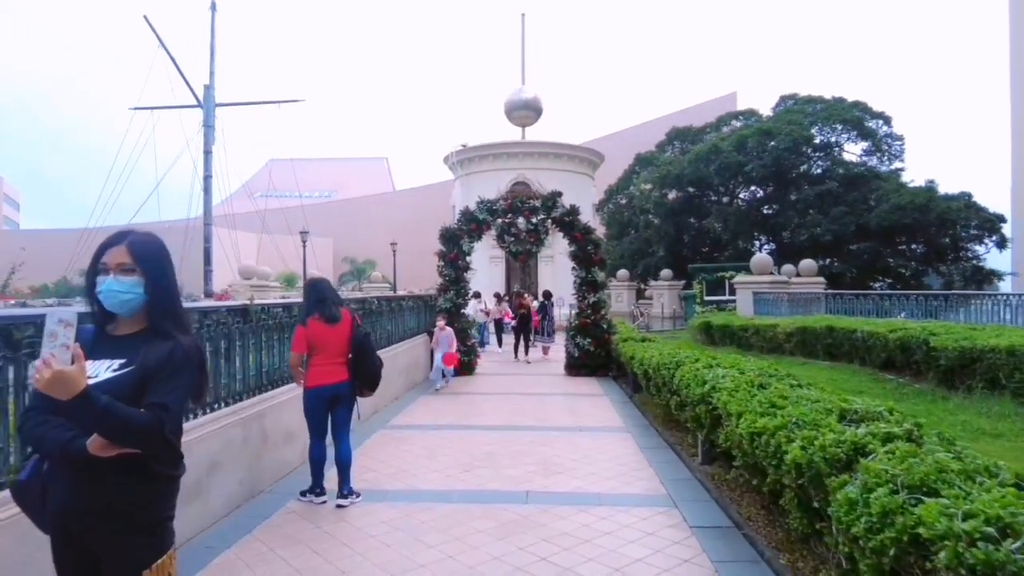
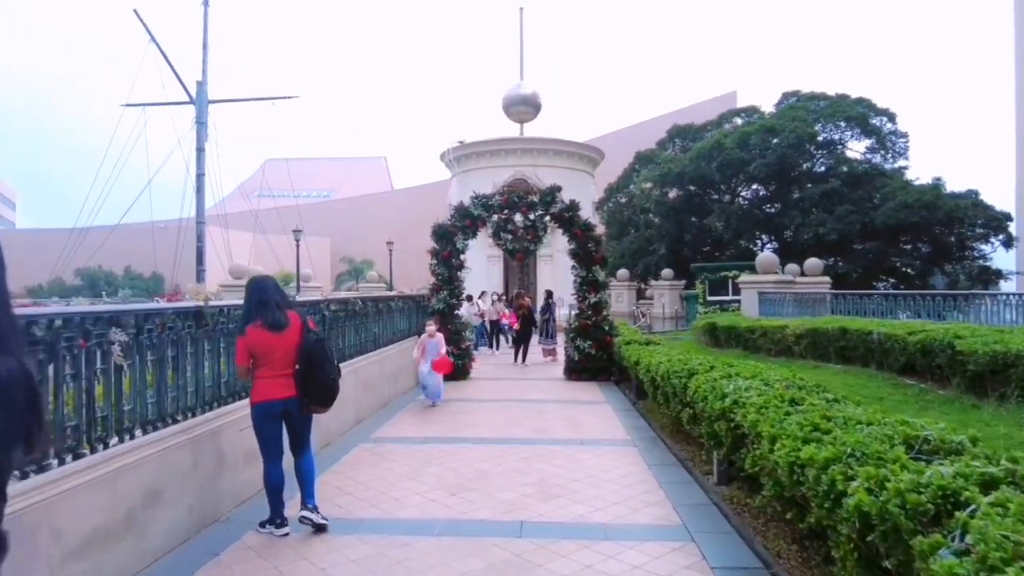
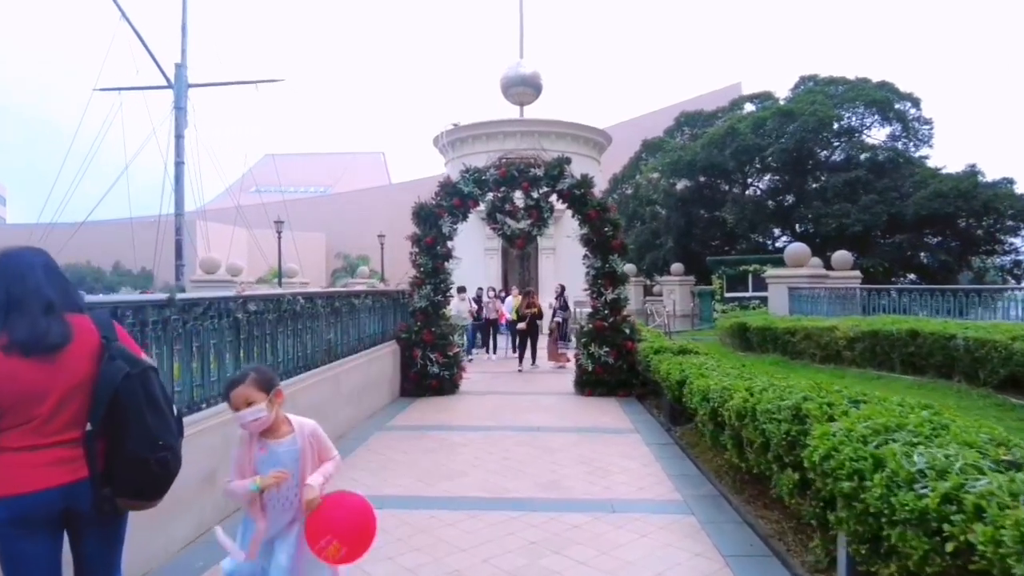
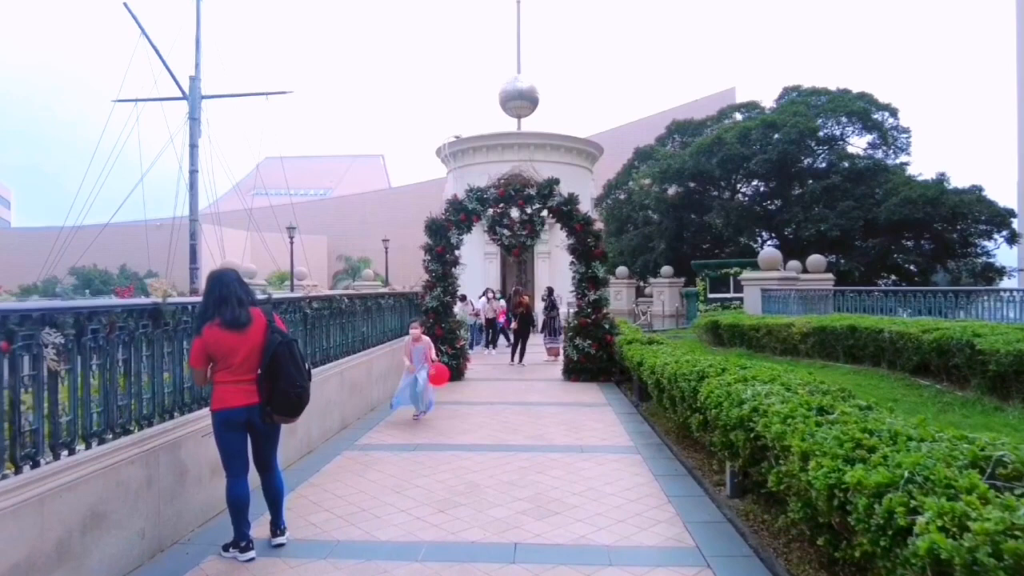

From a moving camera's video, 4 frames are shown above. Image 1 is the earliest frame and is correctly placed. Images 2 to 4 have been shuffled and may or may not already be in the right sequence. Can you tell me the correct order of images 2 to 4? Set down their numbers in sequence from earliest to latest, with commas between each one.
2, 4, 3
